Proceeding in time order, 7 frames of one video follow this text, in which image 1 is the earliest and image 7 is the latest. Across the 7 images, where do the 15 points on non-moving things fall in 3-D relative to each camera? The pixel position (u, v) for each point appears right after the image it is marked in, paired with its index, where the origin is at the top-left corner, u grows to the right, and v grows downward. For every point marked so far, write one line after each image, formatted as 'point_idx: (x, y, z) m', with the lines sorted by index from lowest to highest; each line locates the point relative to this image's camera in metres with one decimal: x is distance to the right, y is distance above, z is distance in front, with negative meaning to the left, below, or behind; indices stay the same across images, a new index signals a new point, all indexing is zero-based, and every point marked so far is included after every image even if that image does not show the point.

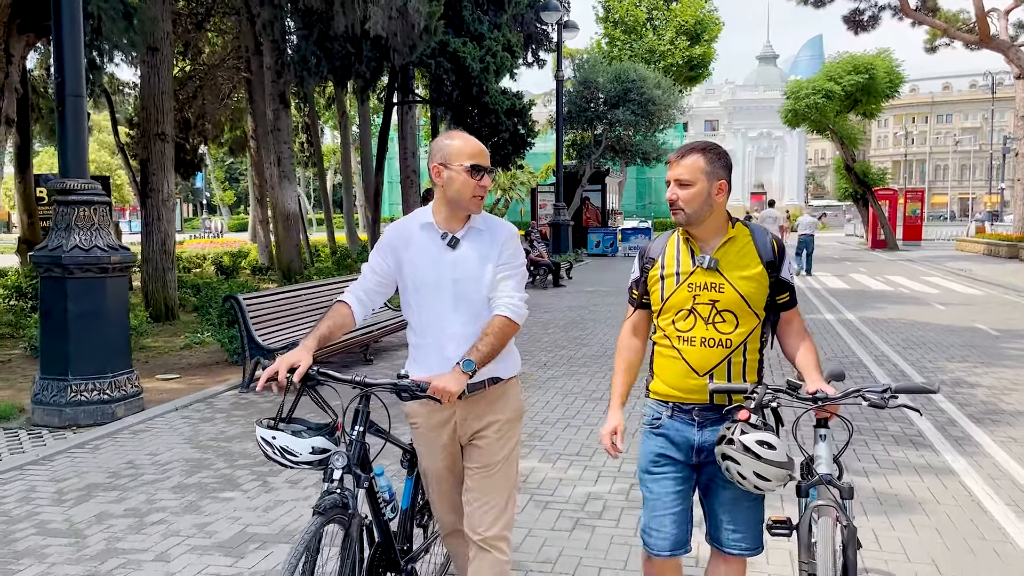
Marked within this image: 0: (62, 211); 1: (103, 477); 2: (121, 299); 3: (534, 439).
0: (-3.6, +0.6, +6.7) m
1: (-2.5, -1.2, +5.3) m
2: (-3.2, -0.1, +6.9) m
3: (+0.2, -1.1, +6.1) m
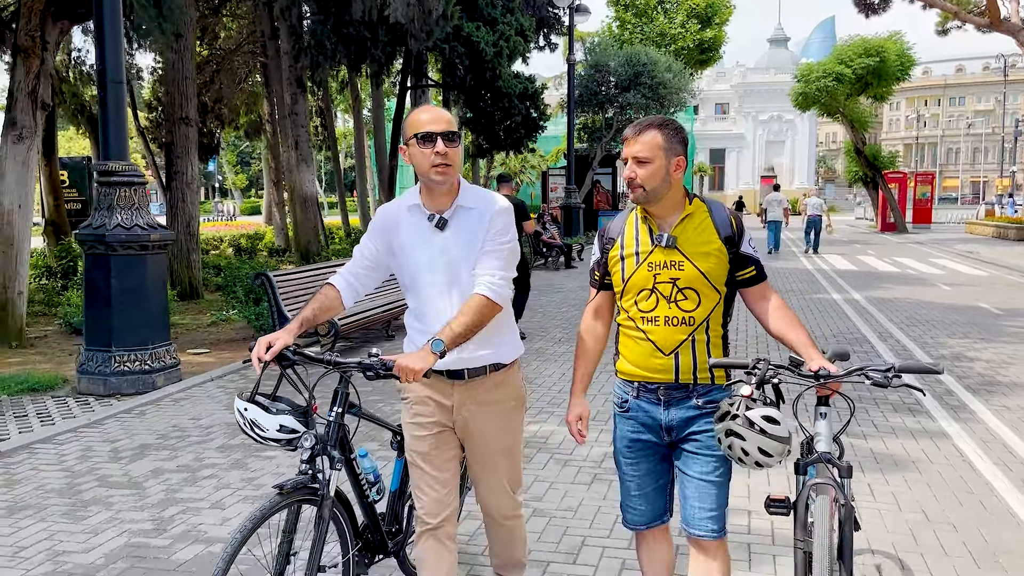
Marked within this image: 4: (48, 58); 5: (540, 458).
0: (-3.4, +0.8, +7.1) m
1: (-2.4, -1.0, +5.7) m
2: (-3.0, +0.1, +7.3) m
3: (+0.3, -0.9, +6.5) m
4: (-5.2, +2.6, +9.6) m
5: (+0.2, -1.0, +5.1) m
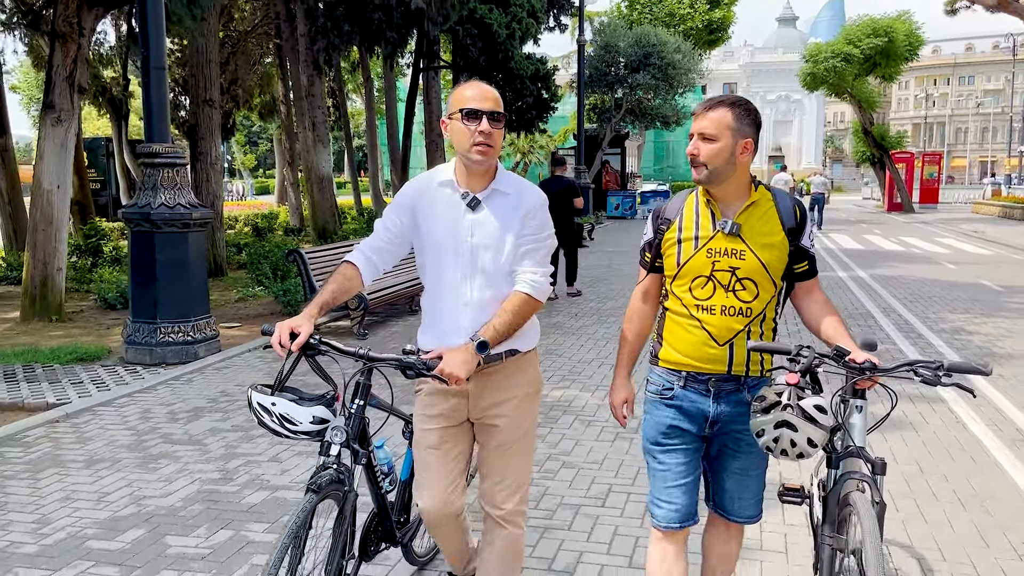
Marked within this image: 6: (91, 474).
0: (-3.2, +1.0, +7.5) m
1: (-2.2, -0.8, +6.2) m
2: (-2.8, +0.3, +7.7) m
3: (+0.5, -0.7, +6.9) m
4: (-5.0, +2.8, +9.9) m
5: (+0.4, -0.9, +5.5) m
6: (-2.3, -1.0, +4.6) m
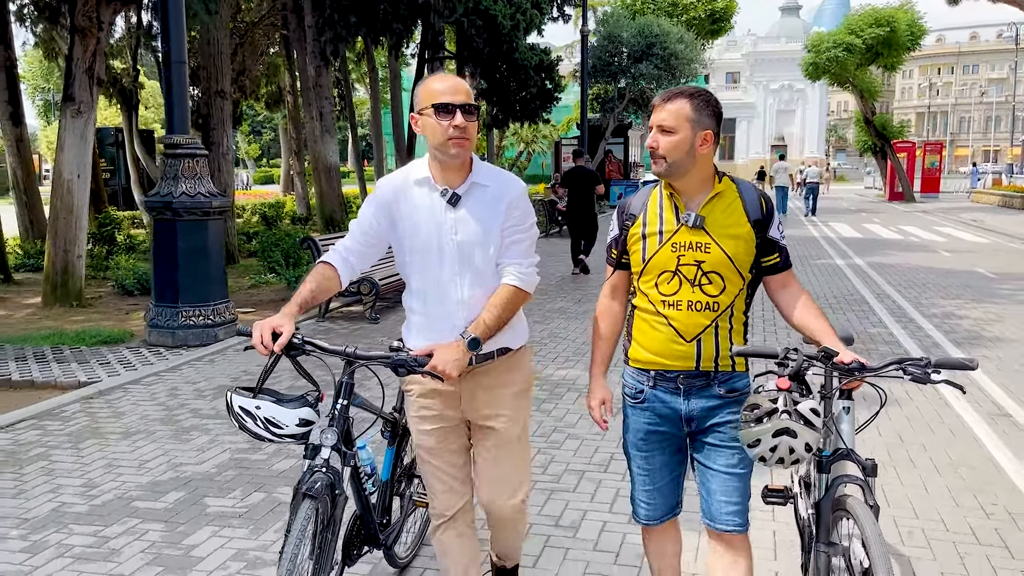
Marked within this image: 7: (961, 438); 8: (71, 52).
0: (-3.1, +1.2, +7.8) m
1: (-2.2, -0.7, +6.5) m
2: (-2.8, +0.5, +8.0) m
3: (+0.5, -0.6, +7.2) m
4: (-4.9, +3.0, +10.2) m
5: (+0.4, -0.7, +5.8) m
6: (-2.2, -0.9, +5.0) m
7: (+2.6, -0.9, +5.0) m
8: (-5.2, +2.8, +10.1) m
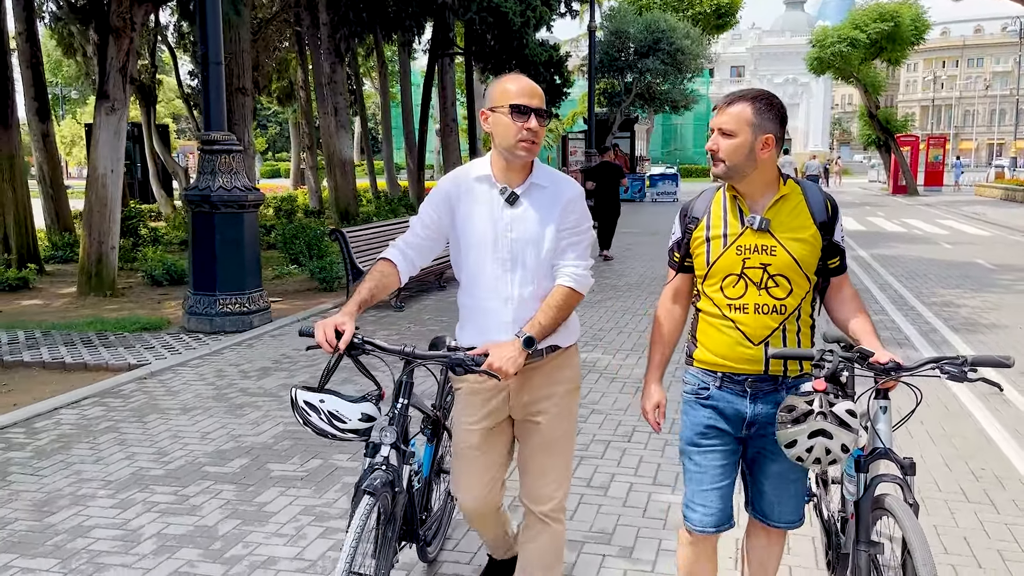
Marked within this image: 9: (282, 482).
0: (-3.0, +1.3, +8.3) m
1: (-2.0, -0.6, +7.0) m
2: (-2.6, +0.6, +8.5) m
3: (+0.7, -0.5, +7.6) m
4: (-4.7, +3.1, +10.7) m
5: (+0.6, -0.7, +6.3) m
6: (-2.1, -0.8, +5.4) m
7: (+2.8, -0.8, +5.4) m
8: (-5.0, +2.9, +10.5) m
9: (-1.2, -1.0, +4.3) m
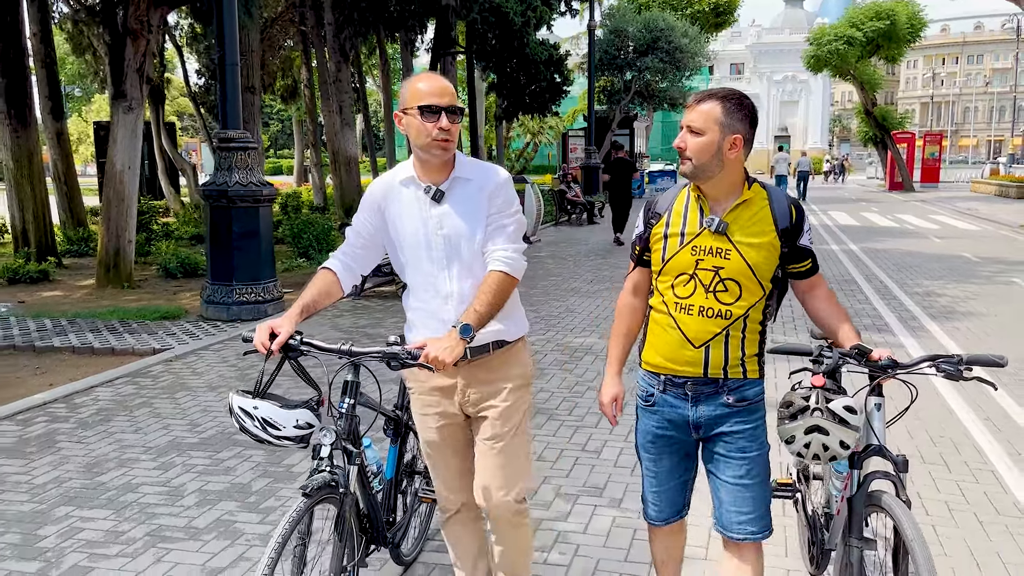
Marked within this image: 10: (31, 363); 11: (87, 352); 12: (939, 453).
0: (-2.9, +1.4, +8.7) m
1: (-2.0, -0.5, +7.4) m
2: (-2.6, +0.7, +8.9) m
3: (+0.8, -0.4, +8.1) m
4: (-4.7, +3.2, +11.1) m
5: (+0.6, -0.6, +6.7) m
6: (-2.0, -0.7, +5.9) m
7: (+2.8, -0.7, +5.9) m
8: (-5.0, +3.0, +10.9) m
9: (-1.2, -0.9, +4.8) m
10: (-4.1, -0.6, +7.2) m
11: (-3.7, -0.6, +7.5) m
12: (+2.3, -0.9, +4.6) m
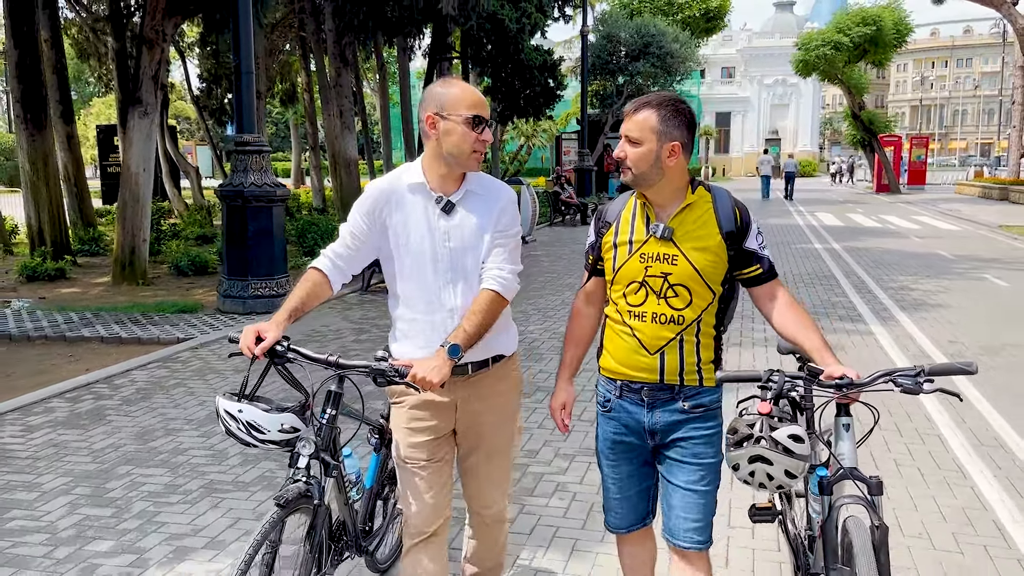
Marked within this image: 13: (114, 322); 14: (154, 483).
0: (-3.0, +1.4, +9.3) m
1: (-2.0, -0.5, +8.0) m
2: (-2.6, +0.7, +9.5) m
3: (+0.7, -0.3, +8.7) m
4: (-4.7, +3.3, +11.6) m
5: (+0.6, -0.5, +7.3) m
6: (-2.0, -0.7, +6.4) m
7: (+2.8, -0.6, +6.5) m
8: (-5.0, +3.1, +11.5) m
9: (-1.1, -0.8, +5.4) m
10: (-4.1, -0.6, +7.8) m
11: (-3.7, -0.5, +8.0) m
12: (+2.4, -0.8, +5.2) m
13: (-4.1, -0.4, +8.9) m
14: (-1.8, -1.0, +4.3) m
